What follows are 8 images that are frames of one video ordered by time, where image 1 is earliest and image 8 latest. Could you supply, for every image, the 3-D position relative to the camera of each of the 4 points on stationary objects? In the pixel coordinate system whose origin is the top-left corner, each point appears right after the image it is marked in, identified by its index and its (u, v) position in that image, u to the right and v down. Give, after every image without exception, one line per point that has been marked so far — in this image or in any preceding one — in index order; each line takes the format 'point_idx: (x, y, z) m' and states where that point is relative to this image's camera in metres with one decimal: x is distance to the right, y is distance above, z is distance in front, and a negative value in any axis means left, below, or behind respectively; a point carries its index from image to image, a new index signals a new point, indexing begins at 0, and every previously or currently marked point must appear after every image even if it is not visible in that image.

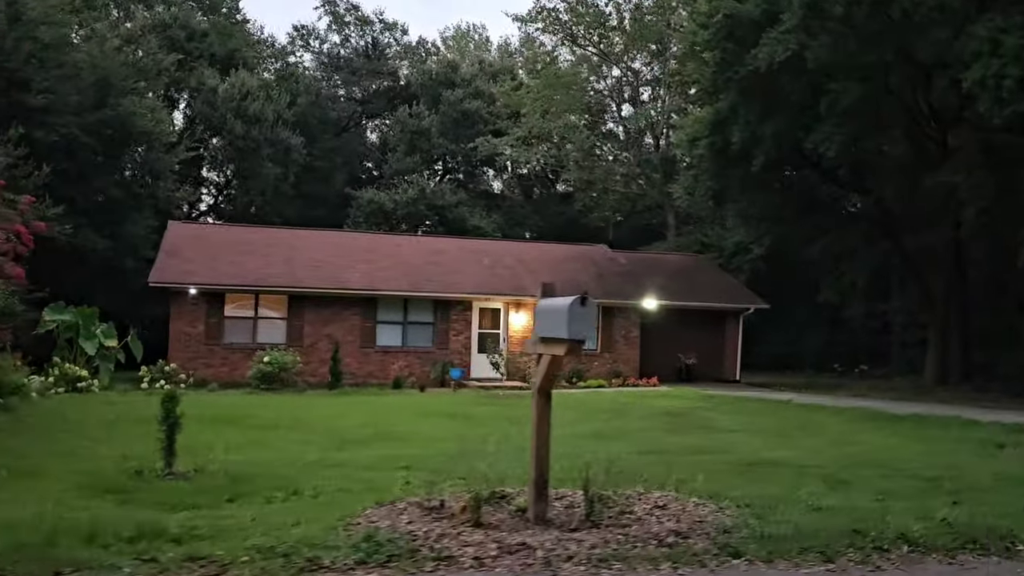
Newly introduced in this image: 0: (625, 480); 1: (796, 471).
0: (+0.9, -1.6, +8.2) m
1: (+2.7, -1.7, +9.2) m
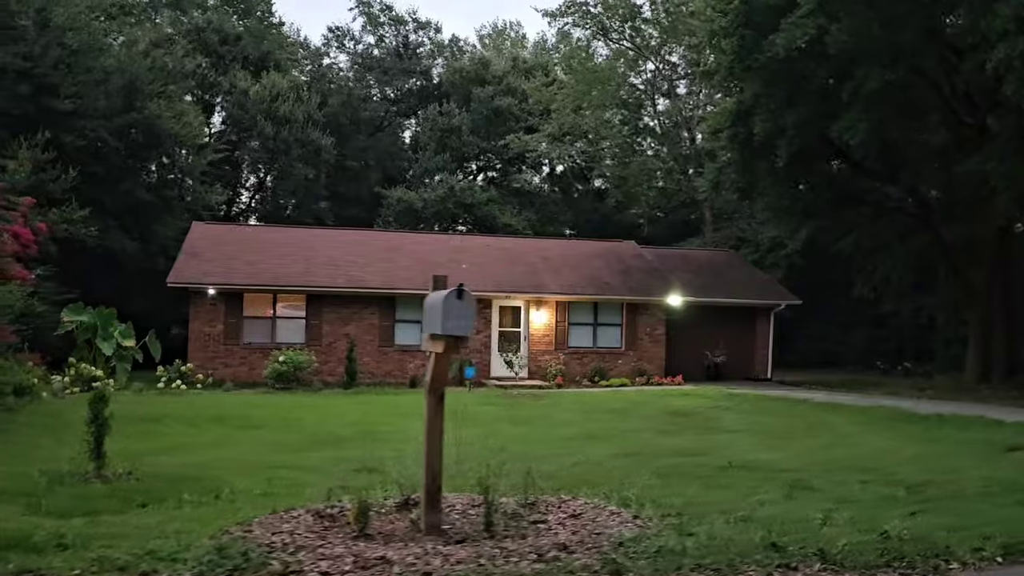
0: (+0.5, -1.6, +7.7) m
1: (+2.3, -1.7, +8.7) m
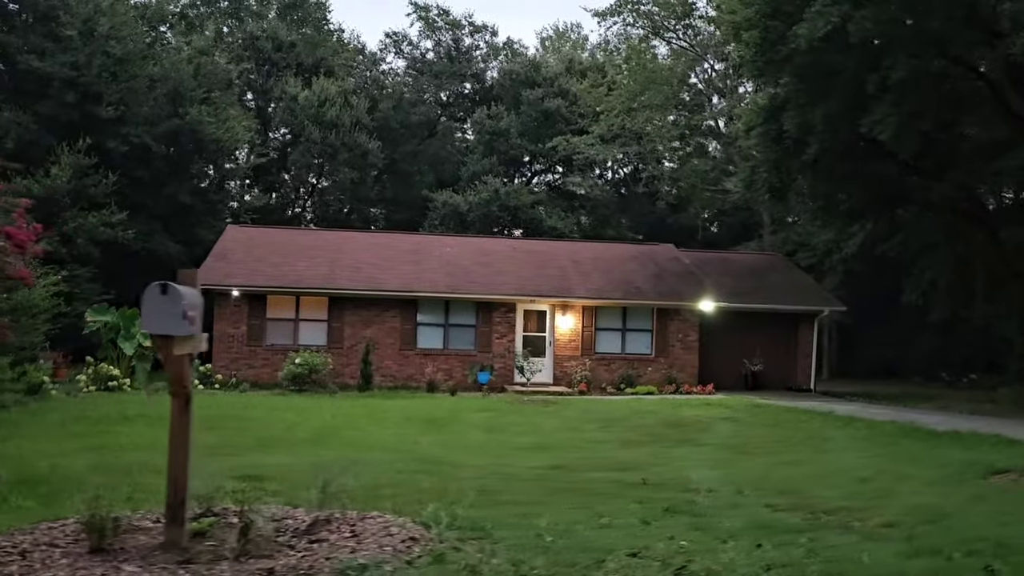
0: (-0.7, -1.6, +7.2) m
1: (+1.2, -1.7, +7.9) m
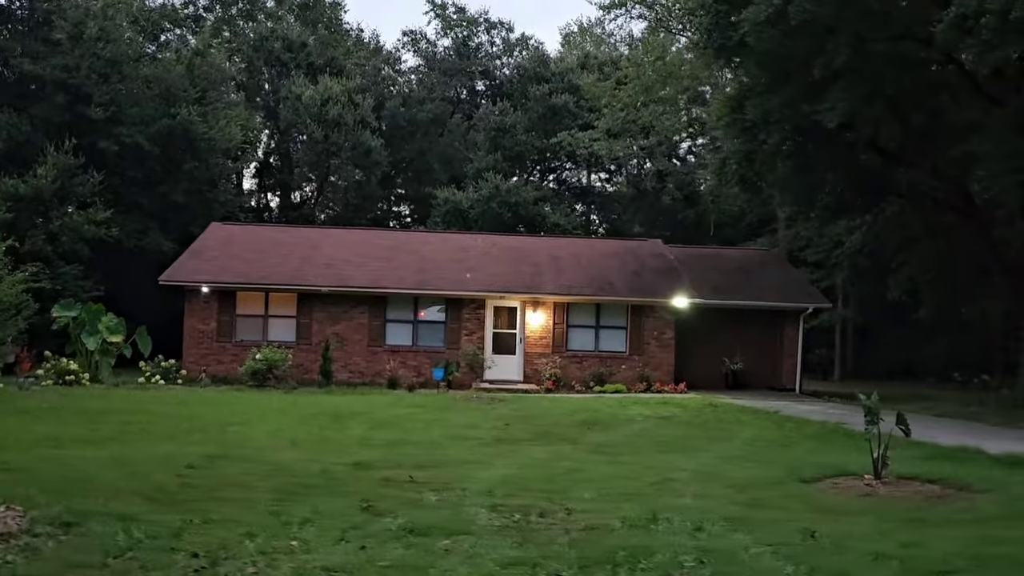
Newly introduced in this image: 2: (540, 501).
0: (-2.8, -1.5, +7.0) m
1: (-0.8, -1.6, +7.6) m
2: (+0.2, -1.6, +7.2) m
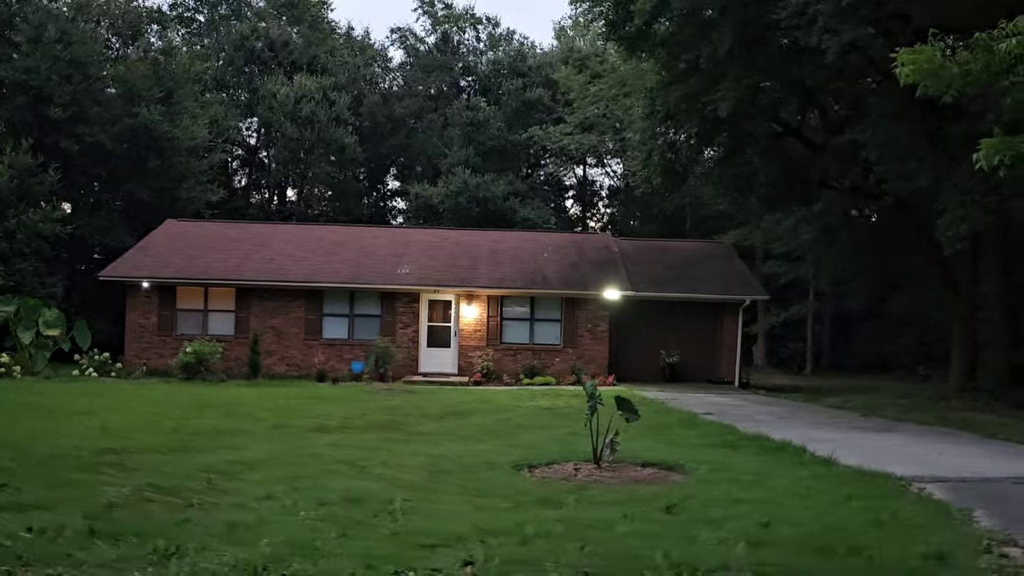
0: (-5.4, -1.4, +7.3) m
1: (-3.4, -1.5, +7.8) m
2: (-2.4, -1.5, +7.4) m
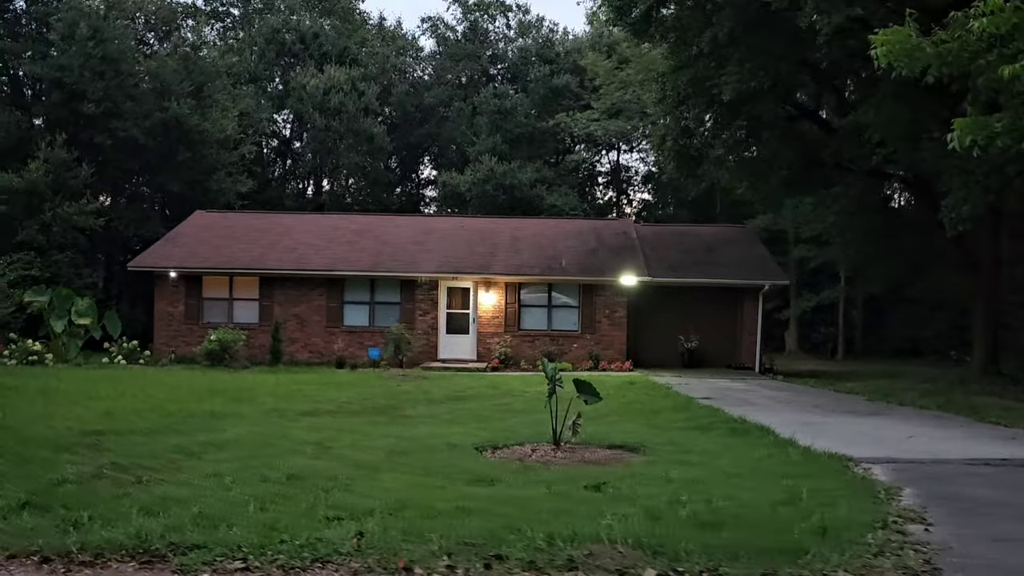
0: (-5.8, -1.3, +7.8) m
1: (-3.8, -1.4, +8.2) m
2: (-2.8, -1.4, +7.7) m
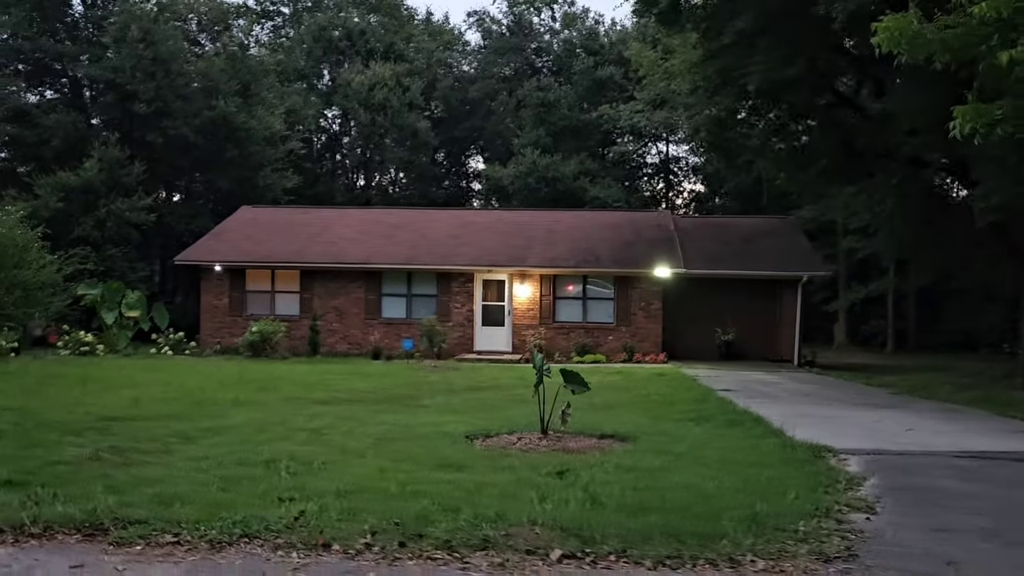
0: (-6.0, -1.2, +8.3) m
1: (-4.0, -1.3, +8.6) m
2: (-2.9, -1.3, +8.1) m
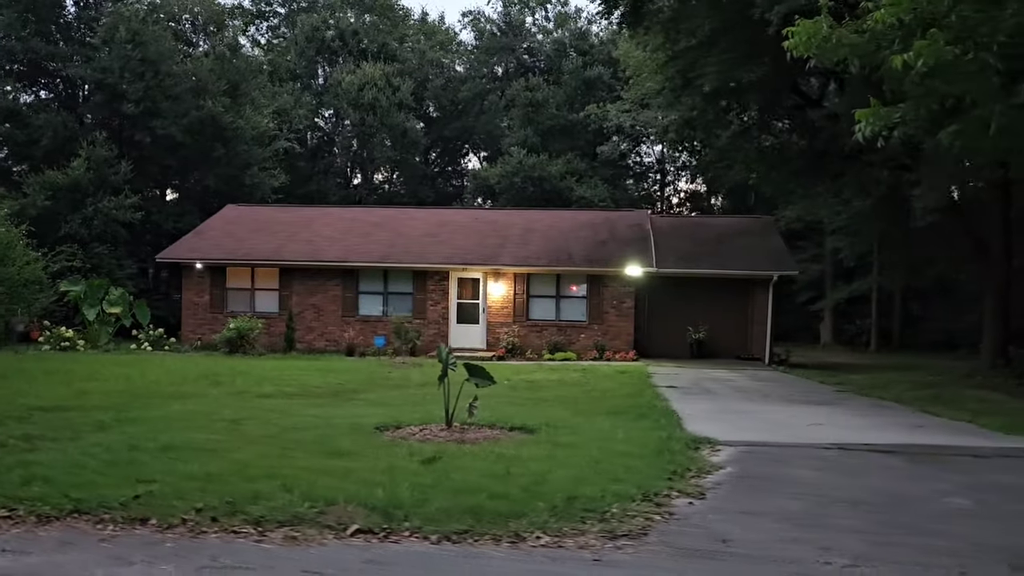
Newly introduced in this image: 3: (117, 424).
0: (-6.9, -1.2, +8.7) m
1: (-4.9, -1.3, +9.0) m
2: (-3.9, -1.3, +8.5) m
3: (-3.7, -1.3, +9.0) m
